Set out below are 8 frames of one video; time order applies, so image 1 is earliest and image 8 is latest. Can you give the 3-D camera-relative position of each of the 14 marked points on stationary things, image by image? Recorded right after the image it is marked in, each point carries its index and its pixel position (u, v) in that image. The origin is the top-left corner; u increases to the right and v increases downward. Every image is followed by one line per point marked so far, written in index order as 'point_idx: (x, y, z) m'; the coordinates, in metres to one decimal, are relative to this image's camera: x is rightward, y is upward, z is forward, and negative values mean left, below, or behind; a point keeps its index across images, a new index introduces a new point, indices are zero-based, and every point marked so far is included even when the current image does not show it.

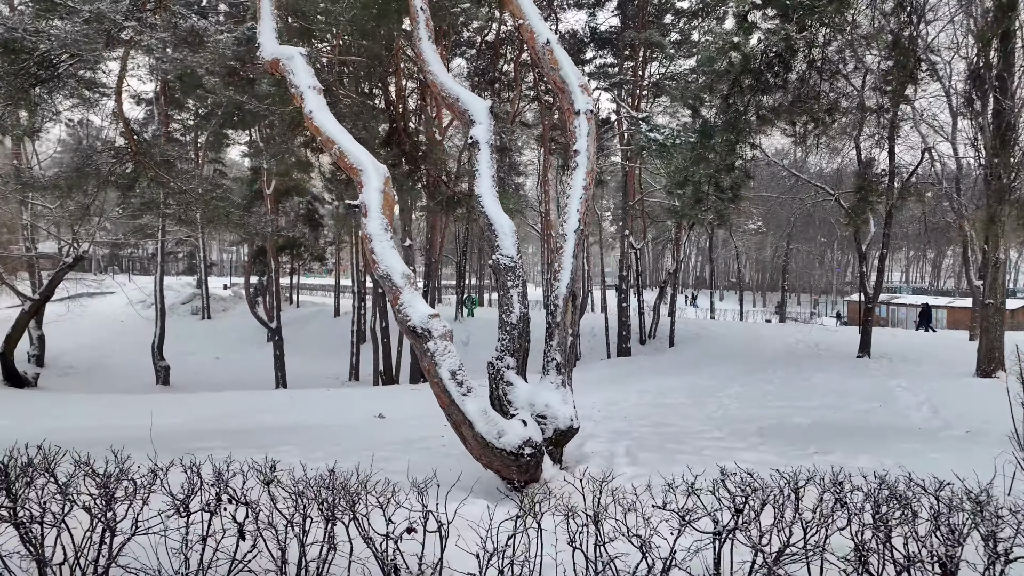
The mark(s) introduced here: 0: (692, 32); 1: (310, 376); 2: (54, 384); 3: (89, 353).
0: (+3.9, +5.6, +12.9) m
1: (-6.5, -2.8, +19.2) m
2: (-11.7, -2.4, +15.0) m
3: (-13.3, -2.1, +18.7) m
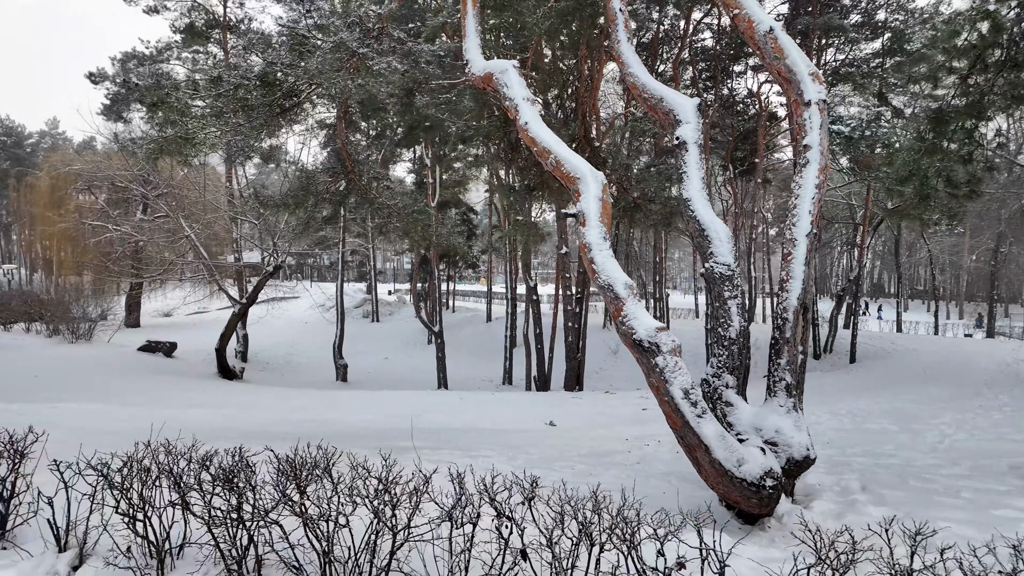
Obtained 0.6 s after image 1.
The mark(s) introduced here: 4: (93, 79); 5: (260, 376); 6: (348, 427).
0: (+7.2, +5.4, +11.5) m
1: (-1.5, -3.0, +20.0) m
2: (-7.5, -2.6, +17.2) m
3: (-8.2, -2.2, +21.2) m
4: (-11.3, +5.6, +15.9) m
5: (-7.4, -2.6, +17.3) m
6: (-1.7, -1.6, +6.5) m
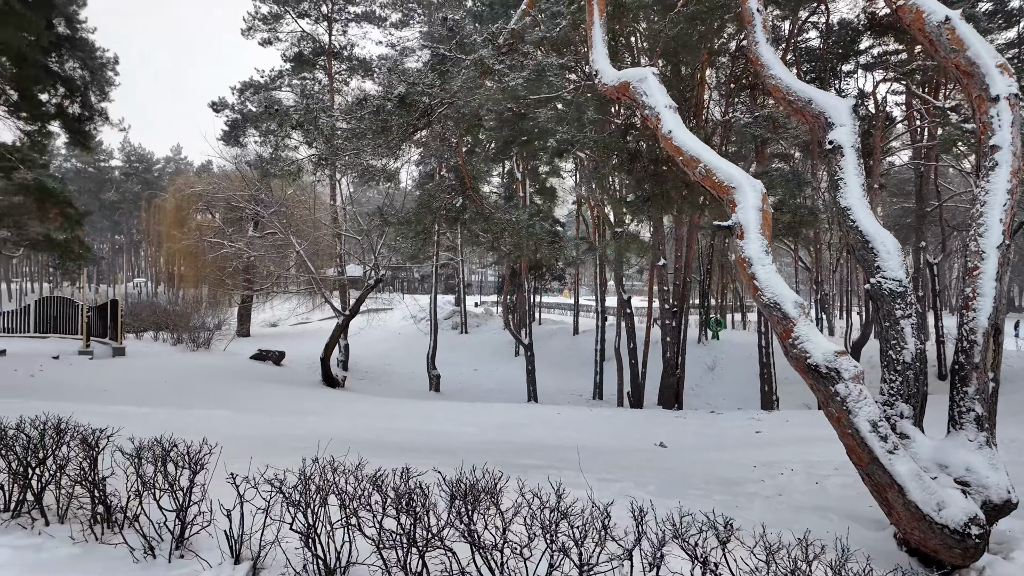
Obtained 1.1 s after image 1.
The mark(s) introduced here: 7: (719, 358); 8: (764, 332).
0: (+9.0, +5.1, +10.4) m
1: (+1.6, -3.5, +19.8) m
2: (-4.8, -2.9, +17.9) m
3: (-5.0, -2.7, +22.0) m
4: (-8.7, +5.3, +17.3) m
5: (-4.7, -3.0, +18.0) m
6: (-0.6, -1.7, +6.5) m
7: (+6.8, -2.3, +19.4) m
8: (+6.1, -1.1, +14.4) m
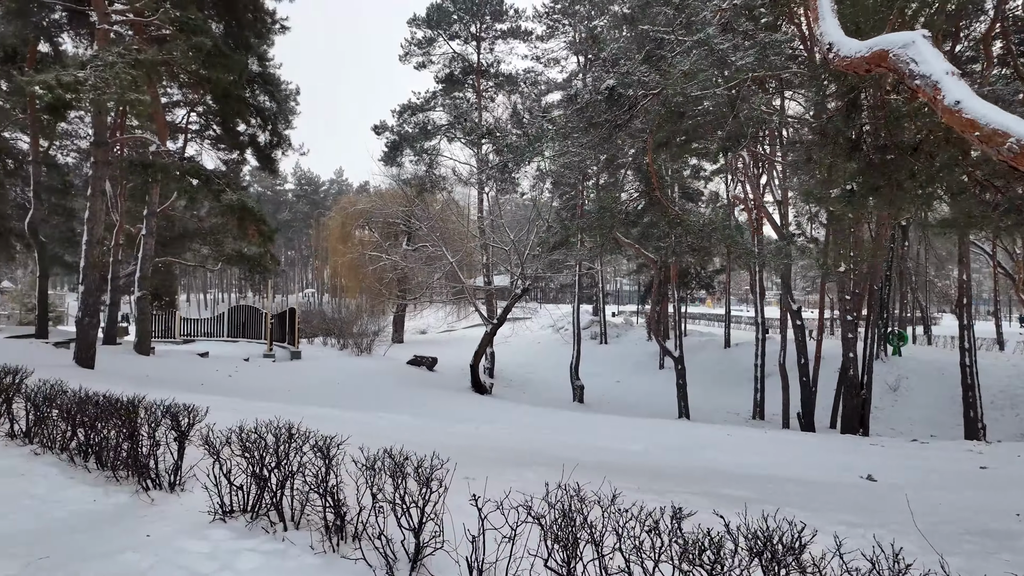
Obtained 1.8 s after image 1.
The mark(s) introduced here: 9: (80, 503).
0: (+11.4, +5.0, +7.9) m
1: (+6.3, -3.8, +18.6) m
2: (-0.3, -3.2, +18.1) m
3: (+0.4, -3.0, +22.2) m
4: (-4.3, +5.0, +18.6) m
5: (-0.2, -3.3, +18.3) m
6: (+1.3, -1.8, +6.2) m
7: (+11.3, -2.6, +17.0) m
8: (+9.6, -1.3, +12.4) m
9: (-2.1, -1.0, +2.8) m
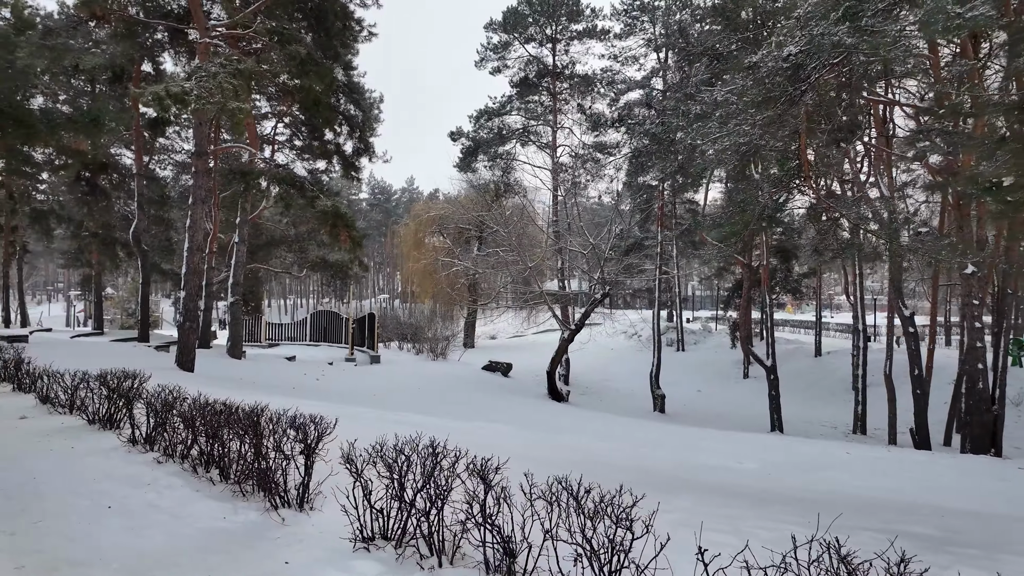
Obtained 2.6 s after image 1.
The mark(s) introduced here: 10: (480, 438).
0: (+12.6, +5.0, +6.3) m
1: (+8.7, -3.9, +17.5) m
2: (+2.0, -3.4, +17.7) m
3: (+3.2, -3.2, +21.6) m
4: (-1.9, +4.8, +18.6) m
5: (+2.1, -3.4, +17.8) m
6: (+2.3, -1.9, +5.6) m
7: (+13.4, -2.7, +15.3) m
8: (+11.2, -1.3, +10.9) m
9: (-1.4, -1.0, +2.7) m
10: (-0.4, -1.9, +7.5) m
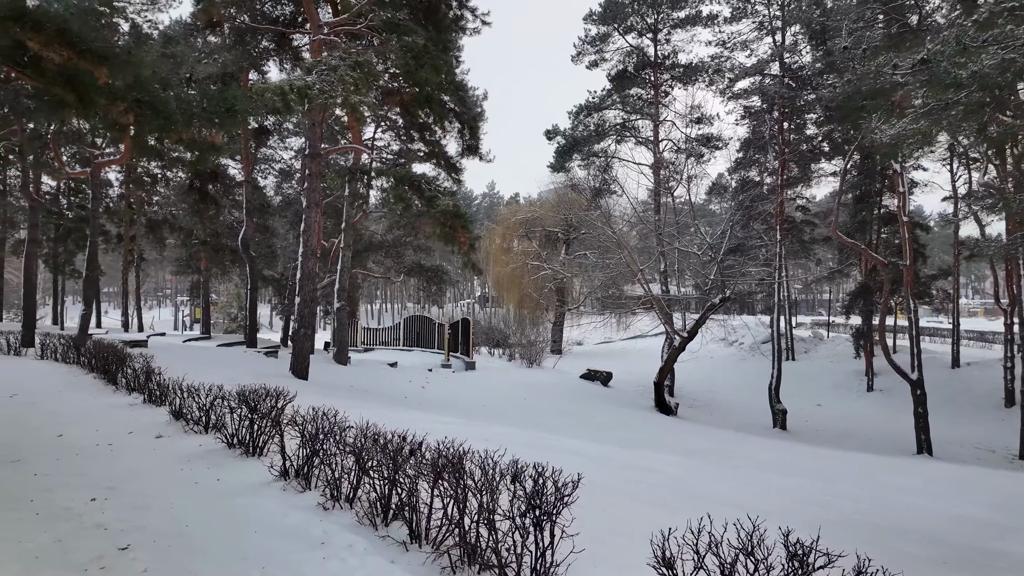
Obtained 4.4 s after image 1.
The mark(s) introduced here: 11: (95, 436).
0: (+14.0, +5.0, +3.9) m
1: (+11.5, -4.0, +15.3) m
2: (+4.9, -3.5, +16.4) m
3: (+6.6, -3.4, +20.1) m
4: (+1.1, +4.7, +17.9) m
5: (+5.1, -3.5, +16.5) m
6: (+3.7, -1.9, +4.4) m
7: (+16.0, -2.7, +12.7) m
8: (+13.2, -1.4, +8.6) m
9: (-0.3, -1.1, +1.9) m
10: (+1.3, -1.9, +6.6) m
11: (-3.1, -1.1, +4.4) m
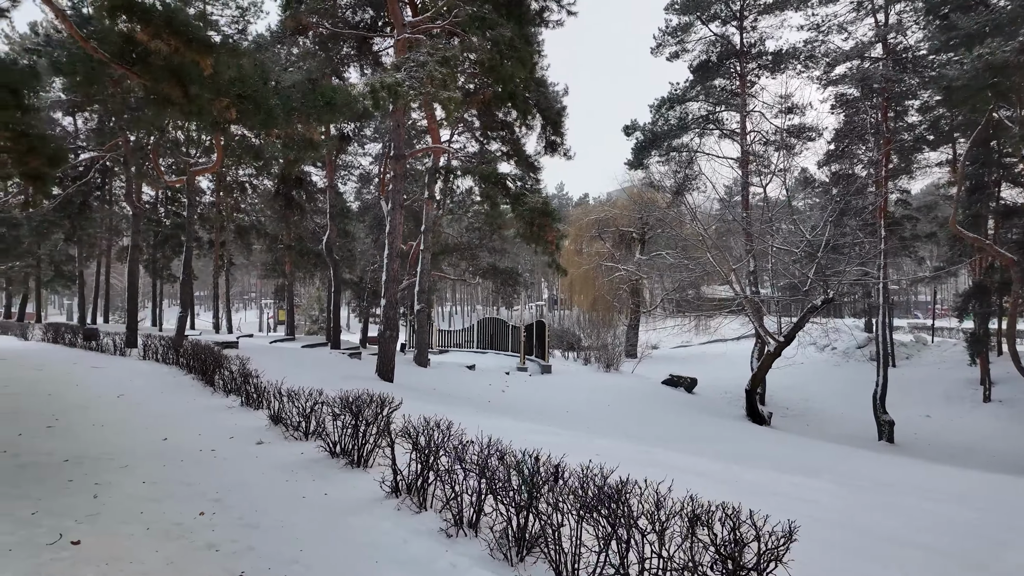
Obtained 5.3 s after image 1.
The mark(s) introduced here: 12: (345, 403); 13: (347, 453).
0: (+14.6, +5.1, +1.9) m
1: (+13.5, -4.0, +13.5) m
2: (+7.1, -3.5, +15.3) m
3: (+9.1, -3.4, +18.9) m
4: (+3.4, +4.6, +17.3) m
5: (+7.2, -3.5, +15.4) m
6: (+4.5, -1.9, +3.6) m
7: (+17.6, -2.7, +10.4) m
8: (+14.4, -1.3, +6.6) m
9: (+0.2, -1.1, +1.6) m
10: (+2.3, -1.9, +6.0) m
11: (-2.3, -1.1, +4.3) m
12: (-1.1, -0.8, +4.0) m
13: (-1.0, -1.0, +3.7) m
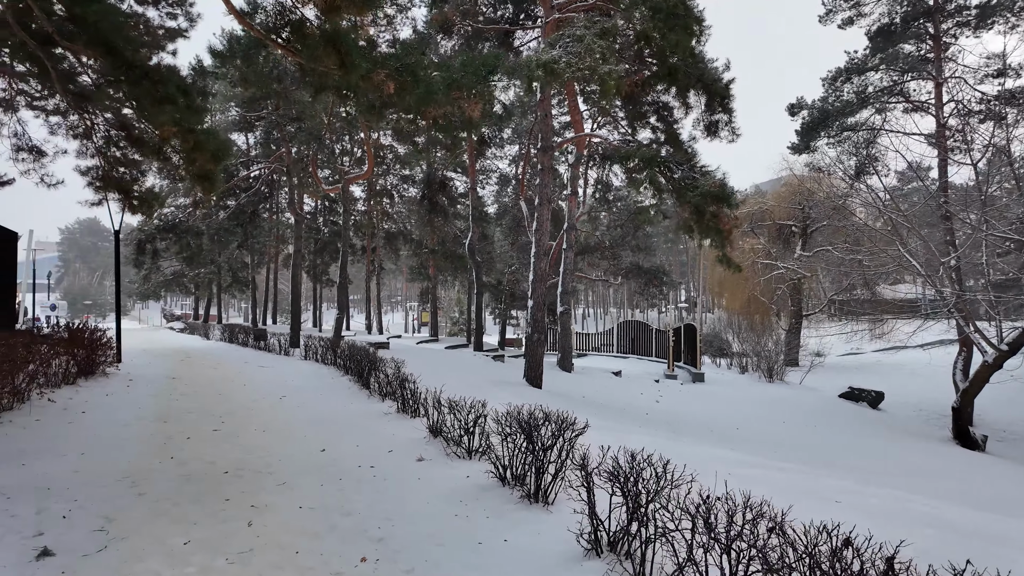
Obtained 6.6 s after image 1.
0: (+14.9, +5.3, -2.1) m
1: (+16.4, -3.9, +9.5) m
2: (+10.5, -3.5, +12.6) m
3: (+13.3, -3.3, +15.6) m
4: (+7.3, +4.6, +15.4) m
5: (+10.7, -3.5, +12.7) m
6: (+5.4, -1.8, +1.7) m
7: (+19.7, -2.5, +5.5) m
8: (+15.8, -1.2, +2.5) m
9: (+0.8, -1.0, +0.7) m
10: (+3.8, -1.9, +4.6) m
11: (-1.0, -1.1, +3.9) m
12: (0.0, -0.8, +3.4) m
13: (0.0, -1.0, +3.1) m
